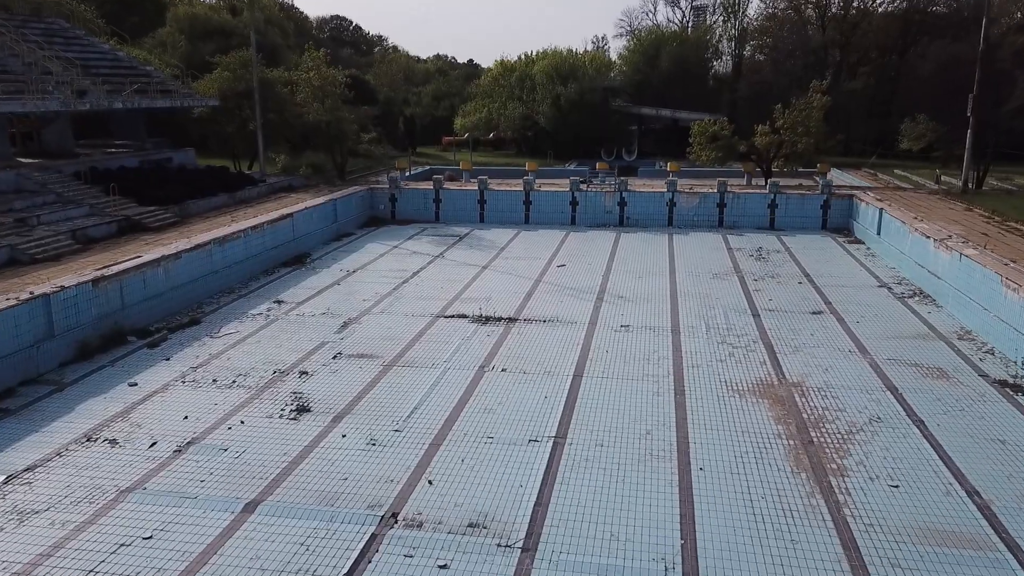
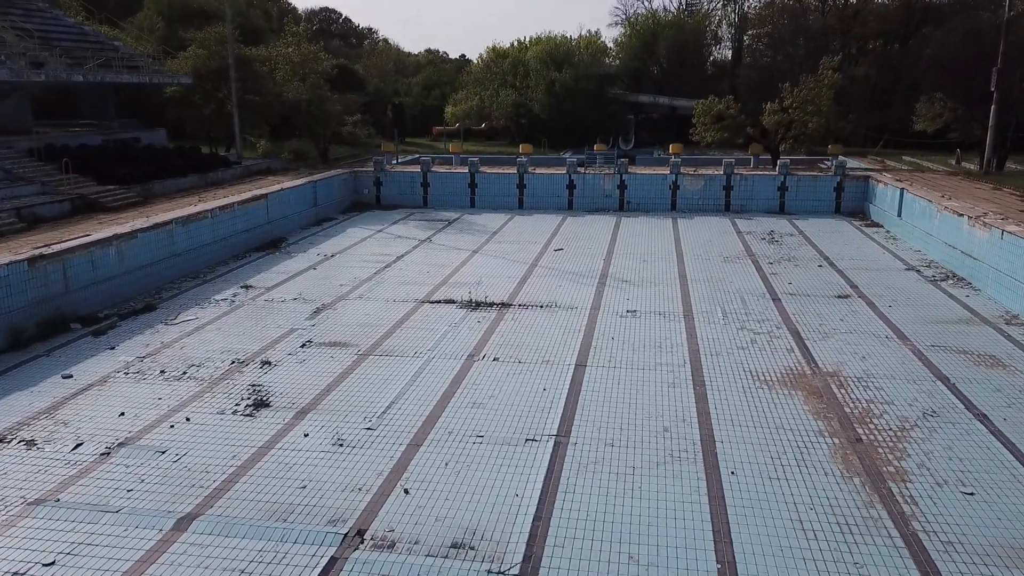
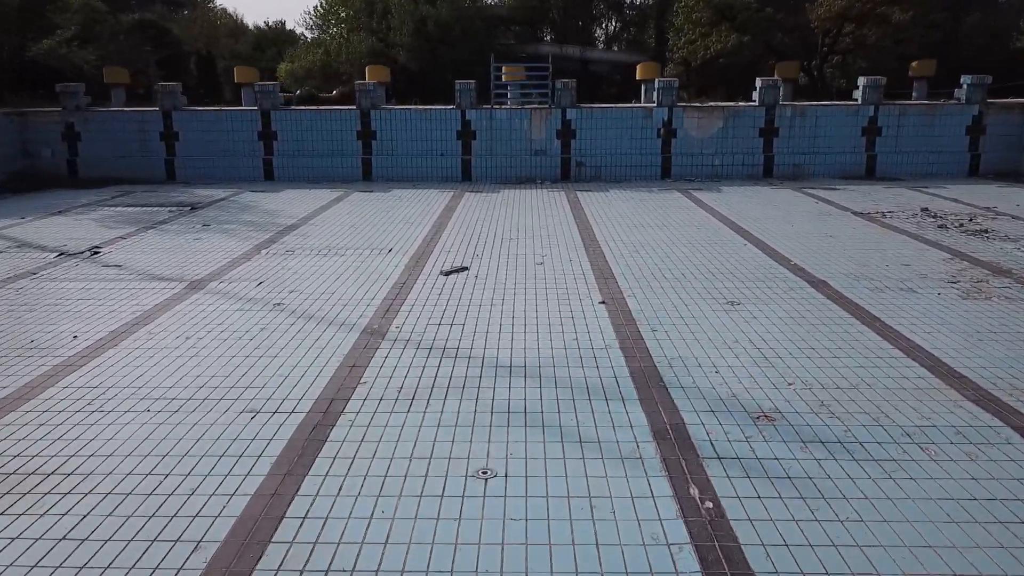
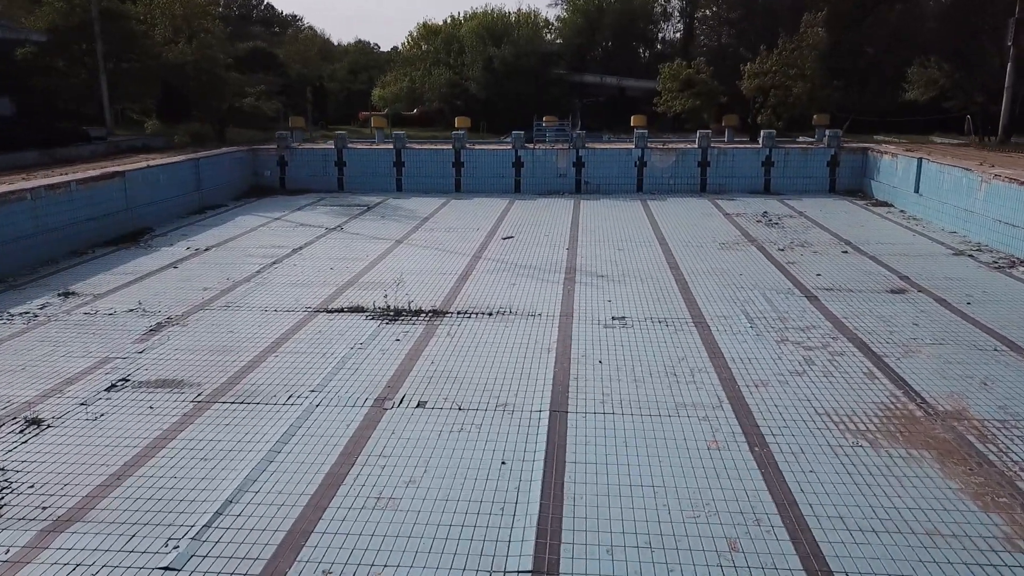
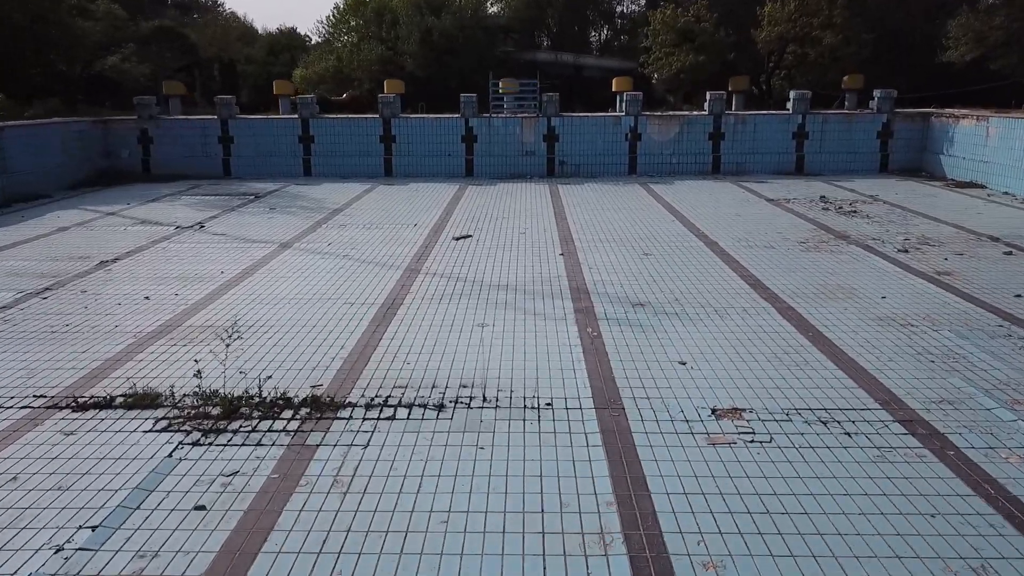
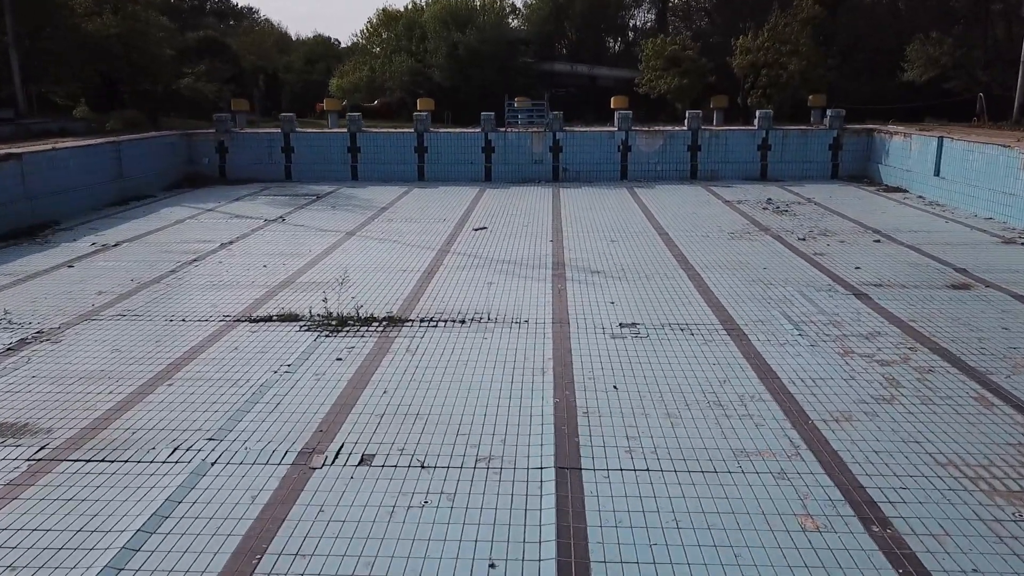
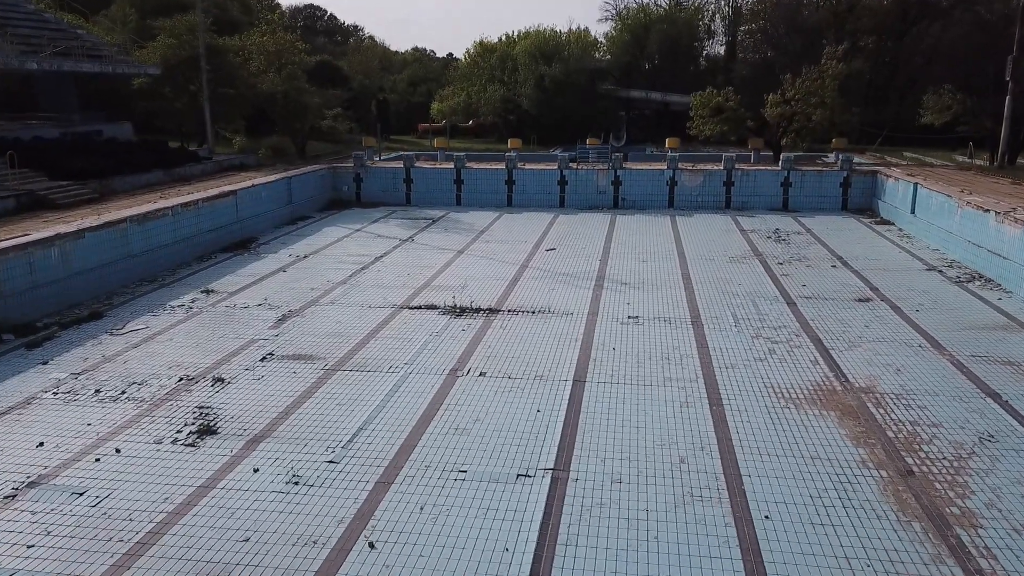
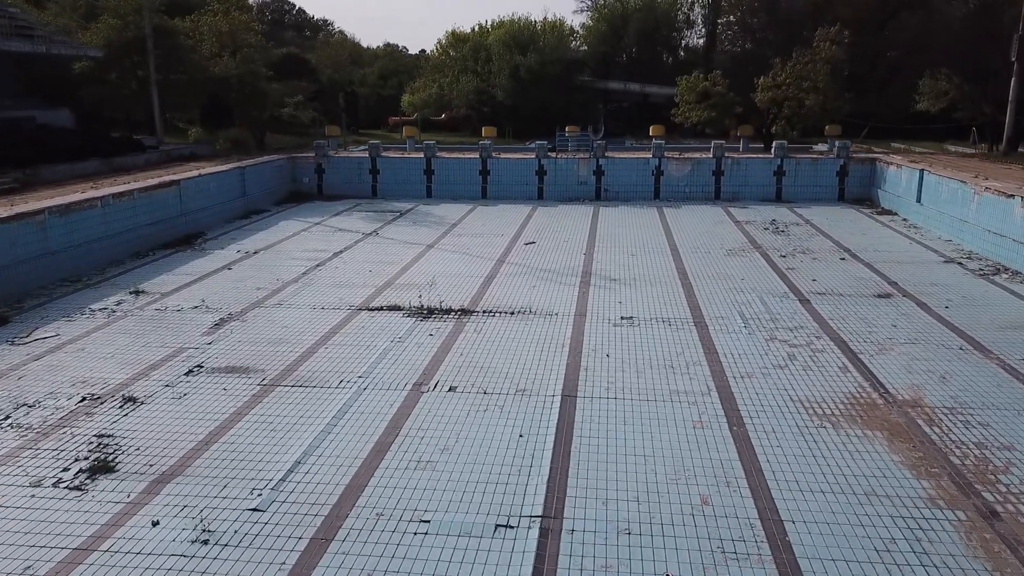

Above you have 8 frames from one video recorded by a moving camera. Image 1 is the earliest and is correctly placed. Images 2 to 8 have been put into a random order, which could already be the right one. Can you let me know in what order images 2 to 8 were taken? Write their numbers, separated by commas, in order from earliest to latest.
2, 7, 8, 4, 6, 5, 3
